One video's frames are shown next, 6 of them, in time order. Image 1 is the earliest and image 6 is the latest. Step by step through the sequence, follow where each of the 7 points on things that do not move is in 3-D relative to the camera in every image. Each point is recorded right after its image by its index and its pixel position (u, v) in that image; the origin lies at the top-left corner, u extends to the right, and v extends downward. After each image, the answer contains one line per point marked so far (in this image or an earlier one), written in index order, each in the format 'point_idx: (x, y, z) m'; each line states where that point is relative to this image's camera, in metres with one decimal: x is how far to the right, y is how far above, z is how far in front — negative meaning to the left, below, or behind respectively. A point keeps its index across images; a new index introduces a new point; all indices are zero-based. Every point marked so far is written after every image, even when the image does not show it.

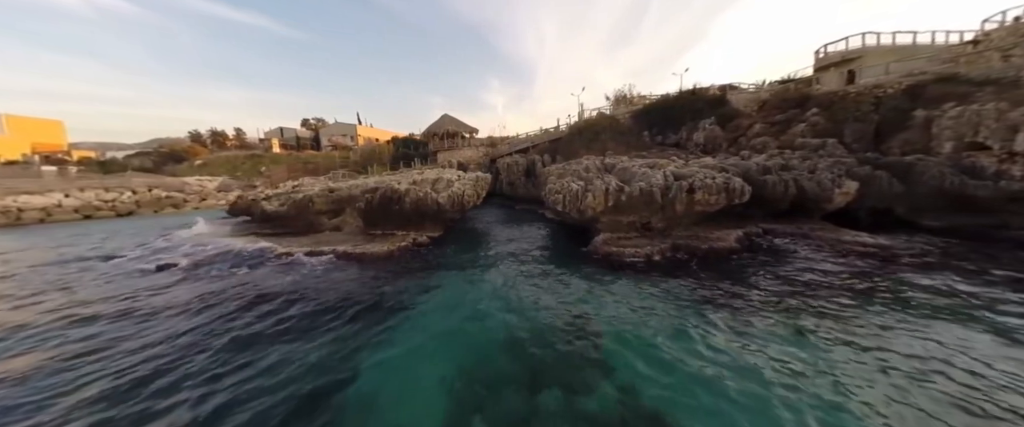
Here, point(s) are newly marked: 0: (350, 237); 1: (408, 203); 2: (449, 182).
0: (-9.5, -1.3, +17.0) m
1: (-6.0, +0.5, +16.4) m
2: (-3.9, +1.9, +17.9) m
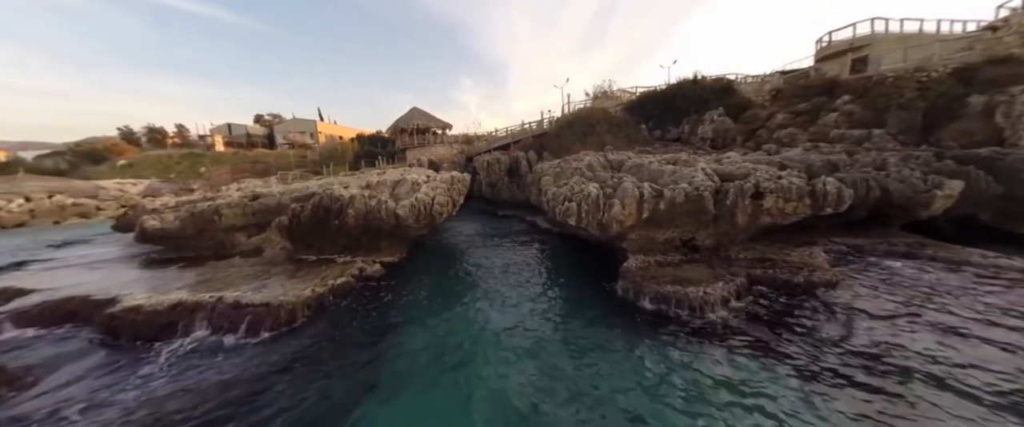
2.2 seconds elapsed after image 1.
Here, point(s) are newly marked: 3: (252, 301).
0: (-9.9, -2.1, +11.7) m
1: (-6.5, -0.2, +11.4) m
2: (-4.5, +1.2, +13.1) m
3: (-7.3, -2.5, +8.0) m
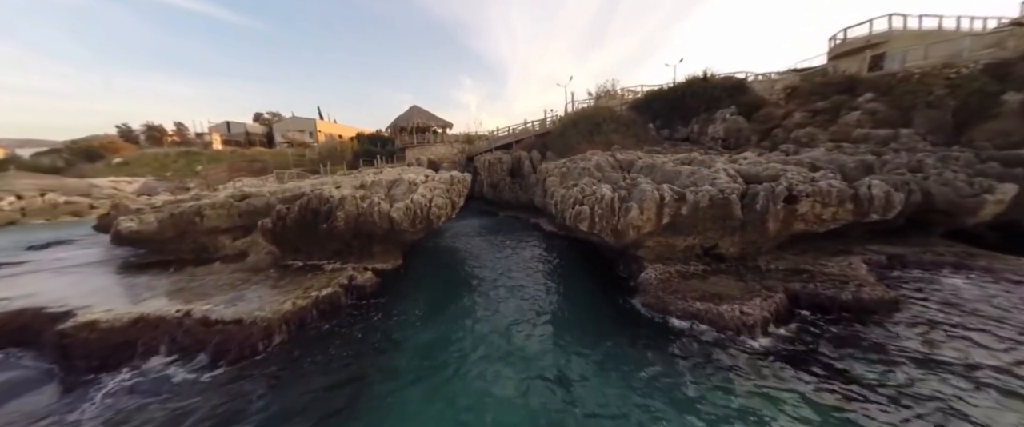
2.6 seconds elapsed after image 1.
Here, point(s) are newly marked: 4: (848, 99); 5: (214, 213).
0: (-9.8, -2.2, +10.7) m
1: (-6.3, -0.3, +10.4) m
2: (-4.3, +1.1, +12.1) m
3: (-7.1, -2.6, +7.0) m
4: (+20.9, +7.1, +17.6) m
5: (-13.7, 0.0, +13.1) m
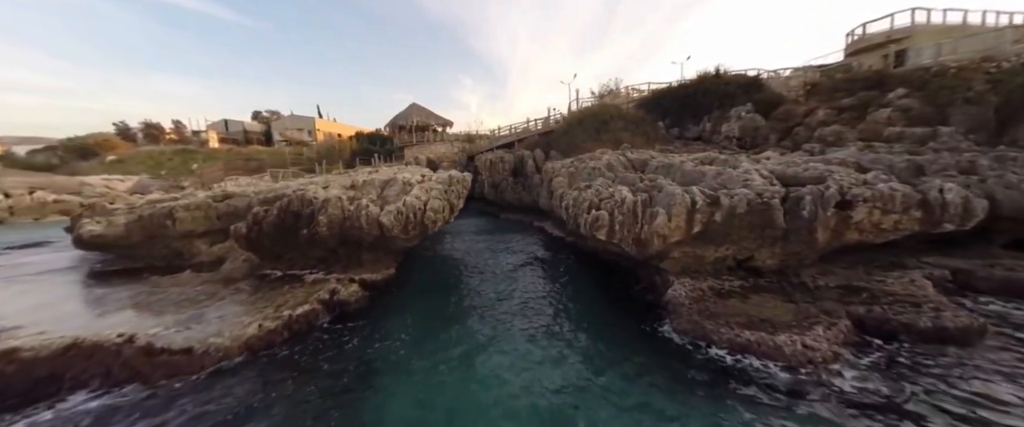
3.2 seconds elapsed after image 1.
0: (-9.6, -2.3, +9.5) m
1: (-6.1, -0.4, +9.2) m
2: (-4.1, +1.0, +10.9) m
3: (-7.0, -2.7, +5.8) m
4: (+21.1, +6.8, +16.5) m
5: (-13.5, -0.1, +11.9) m
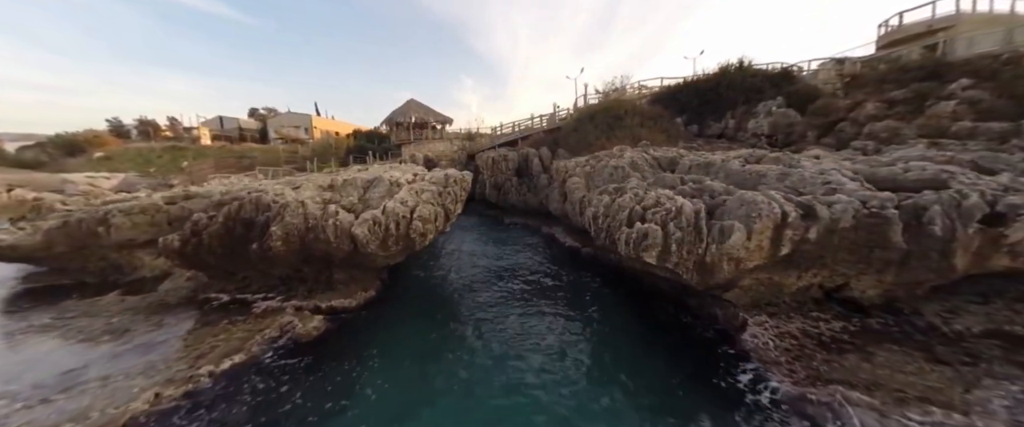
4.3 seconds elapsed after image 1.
0: (-9.3, -2.5, +7.4) m
1: (-5.8, -0.7, +7.1) m
2: (-3.8, +0.7, +8.8) m
3: (-6.7, -2.9, +3.7) m
4: (+21.4, +6.4, +14.4) m
5: (-13.2, -0.3, +9.7) m
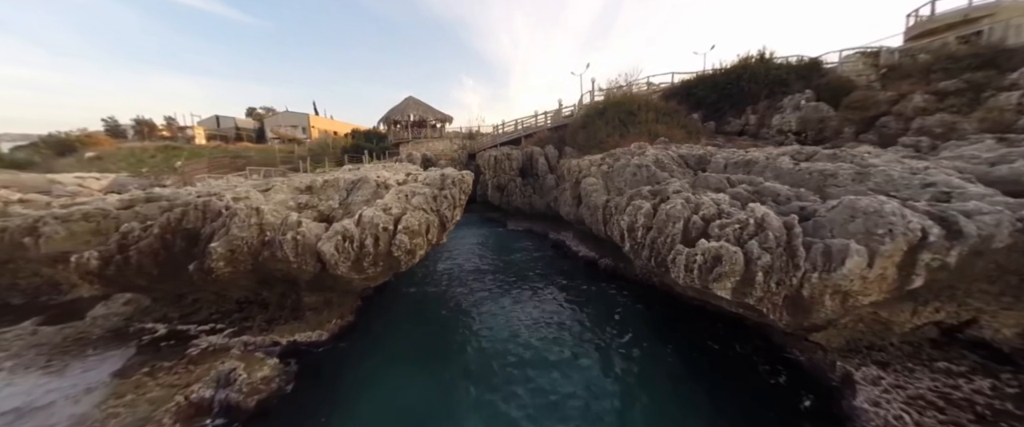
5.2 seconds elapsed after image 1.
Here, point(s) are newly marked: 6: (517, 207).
0: (-9.1, -2.7, +5.8) m
1: (-5.5, -0.9, +5.5) m
2: (-3.6, +0.5, +7.2) m
3: (-6.4, -3.1, +2.1) m
4: (+21.7, +6.2, +12.8) m
5: (-12.9, -0.5, +8.1) m
6: (+0.4, +0.4, +19.1) m
